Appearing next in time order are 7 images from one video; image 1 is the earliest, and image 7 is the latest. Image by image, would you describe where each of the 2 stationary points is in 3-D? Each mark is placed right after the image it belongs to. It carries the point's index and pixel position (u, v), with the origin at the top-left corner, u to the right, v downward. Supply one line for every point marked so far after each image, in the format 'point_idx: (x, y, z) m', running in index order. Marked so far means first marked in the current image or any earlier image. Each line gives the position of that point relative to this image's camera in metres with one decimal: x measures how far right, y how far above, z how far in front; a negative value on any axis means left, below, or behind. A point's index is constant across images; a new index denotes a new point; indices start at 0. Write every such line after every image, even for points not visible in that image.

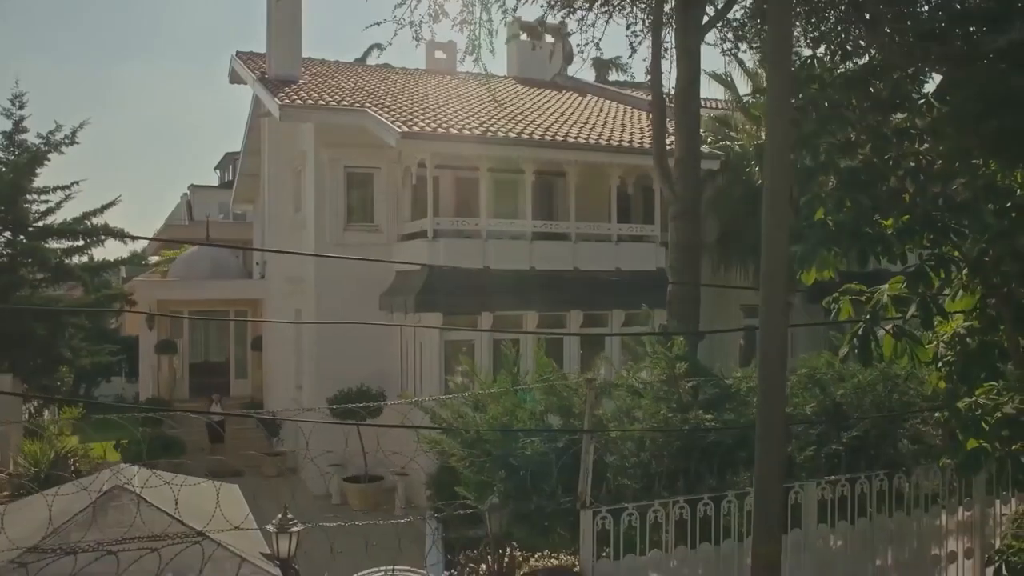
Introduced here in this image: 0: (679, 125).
0: (+1.6, +1.7, +9.3) m
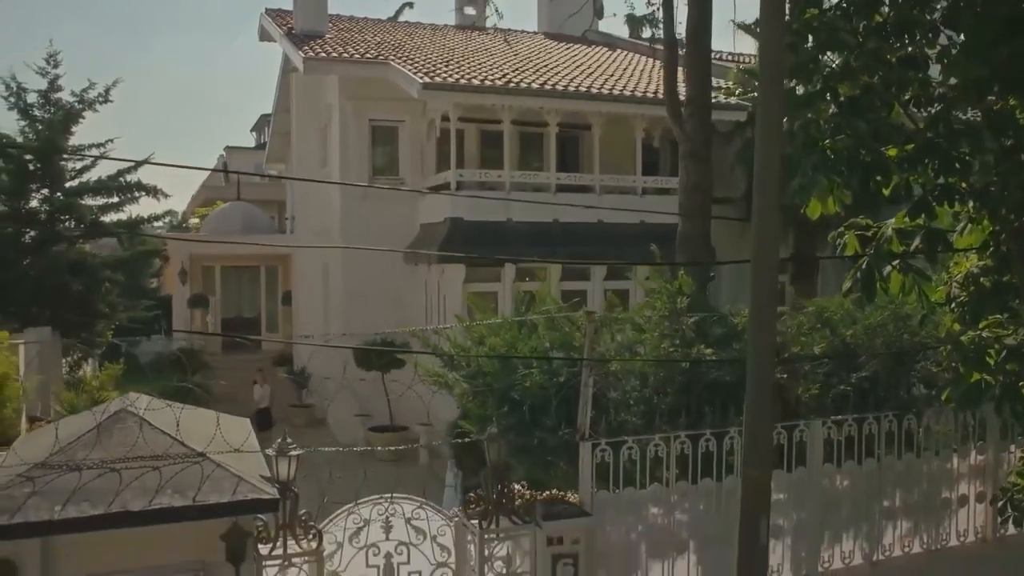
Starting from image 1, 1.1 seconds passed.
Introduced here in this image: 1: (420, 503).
0: (+1.8, +2.3, +9.2) m
1: (-0.6, -1.4, +5.9) m
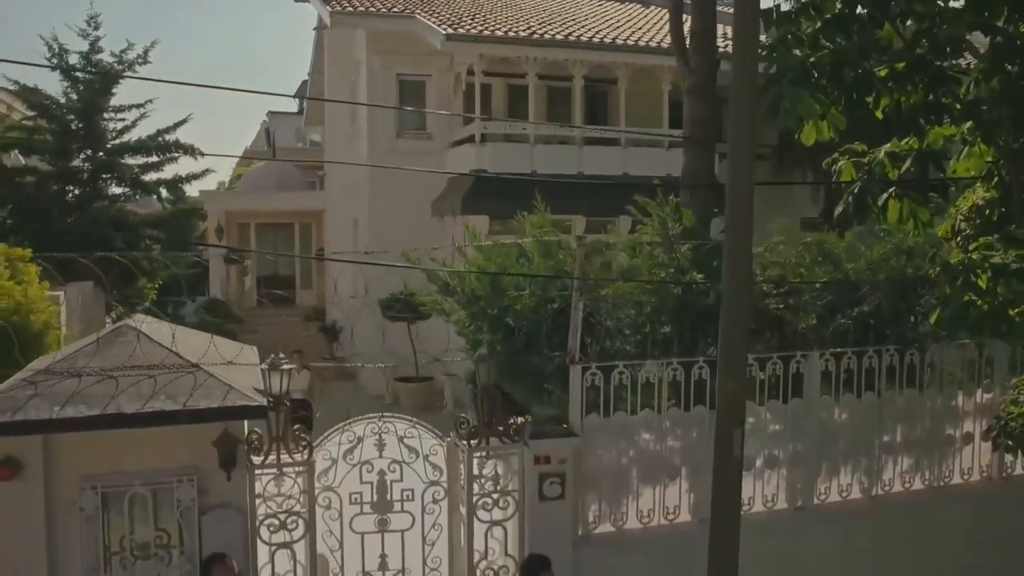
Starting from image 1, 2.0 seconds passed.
0: (+1.9, +2.9, +9.1) m
1: (-0.7, -0.9, +6.0) m
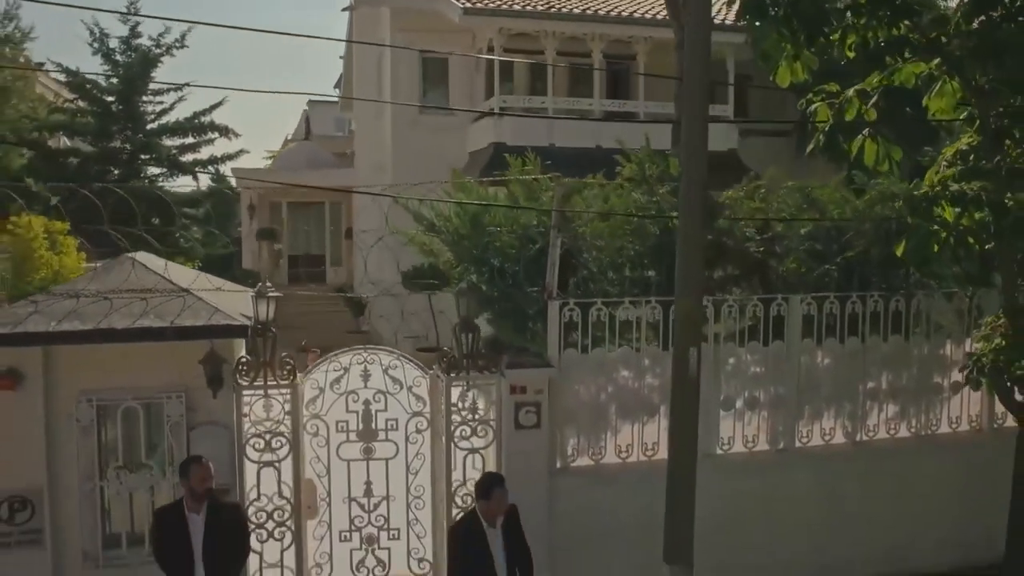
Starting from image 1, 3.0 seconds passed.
0: (+1.9, +3.3, +9.2) m
1: (-0.8, -0.5, +6.3) m
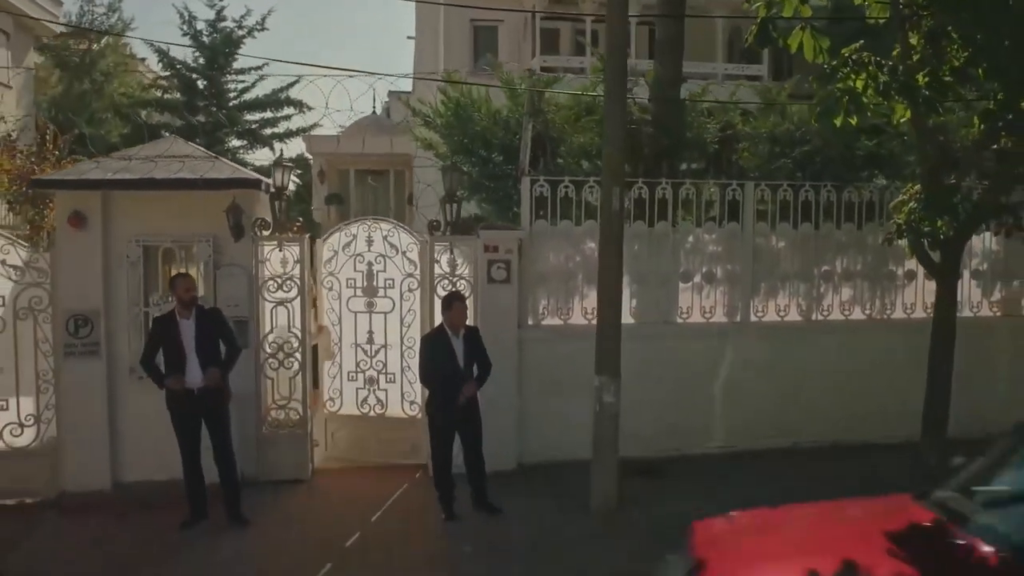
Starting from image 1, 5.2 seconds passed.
0: (+2.1, +4.2, +10.1) m
1: (-1.0, +0.5, +7.4) m
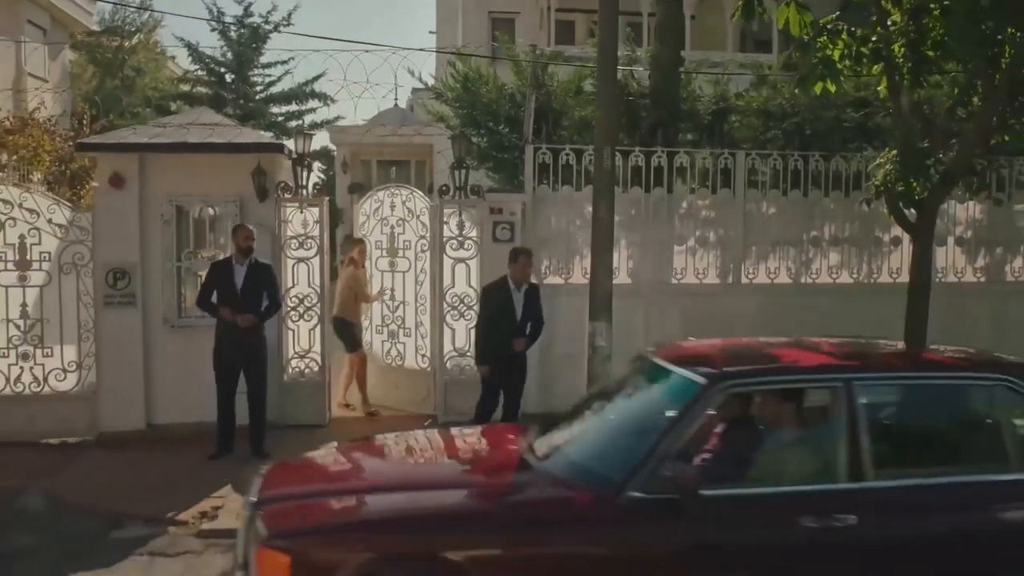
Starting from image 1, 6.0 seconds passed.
0: (+2.2, +4.6, +10.6) m
1: (-0.9, +0.9, +8.0) m
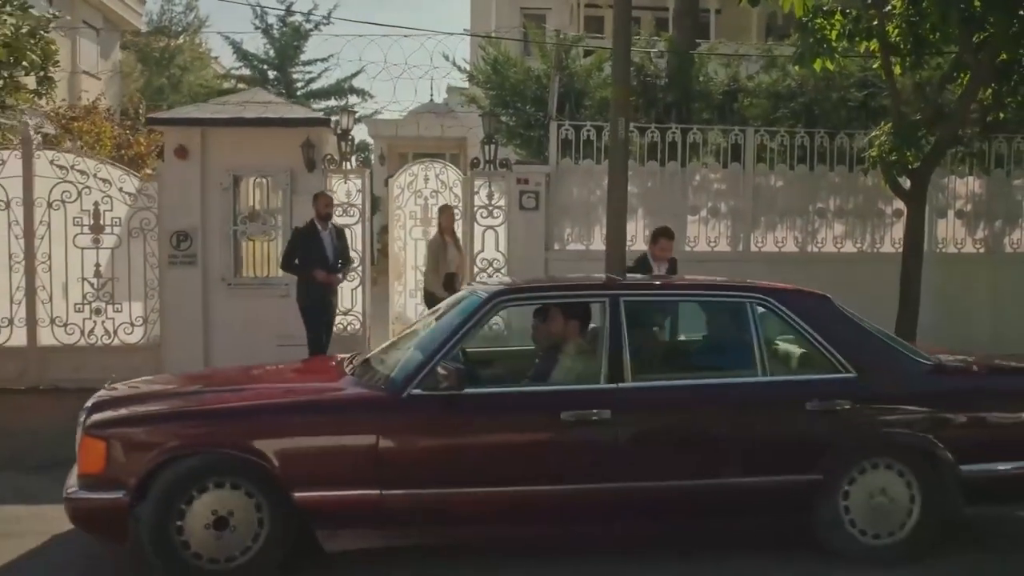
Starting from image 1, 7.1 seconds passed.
0: (+2.6, +4.9, +11.2) m
1: (-0.7, +1.2, +8.7) m
